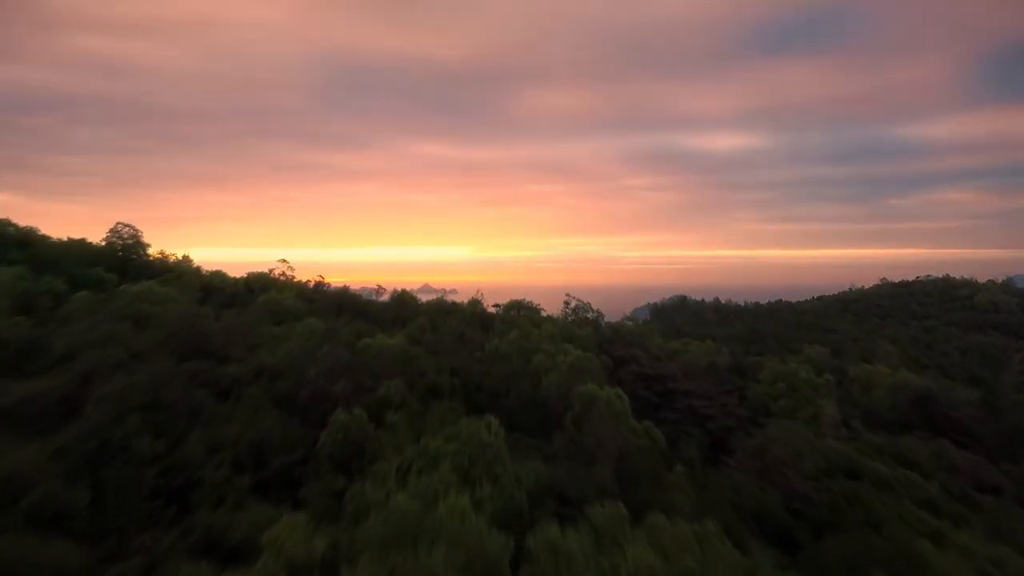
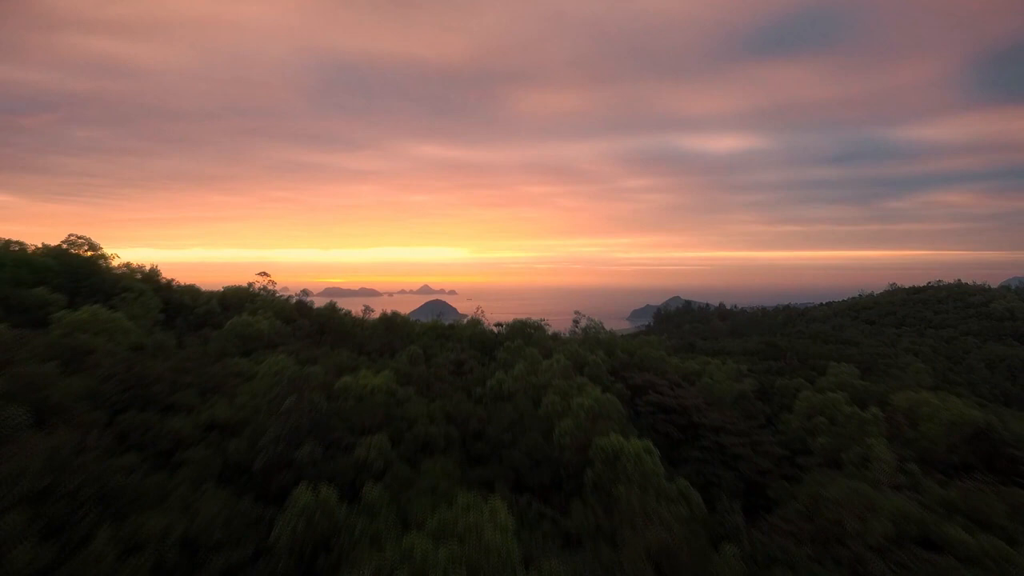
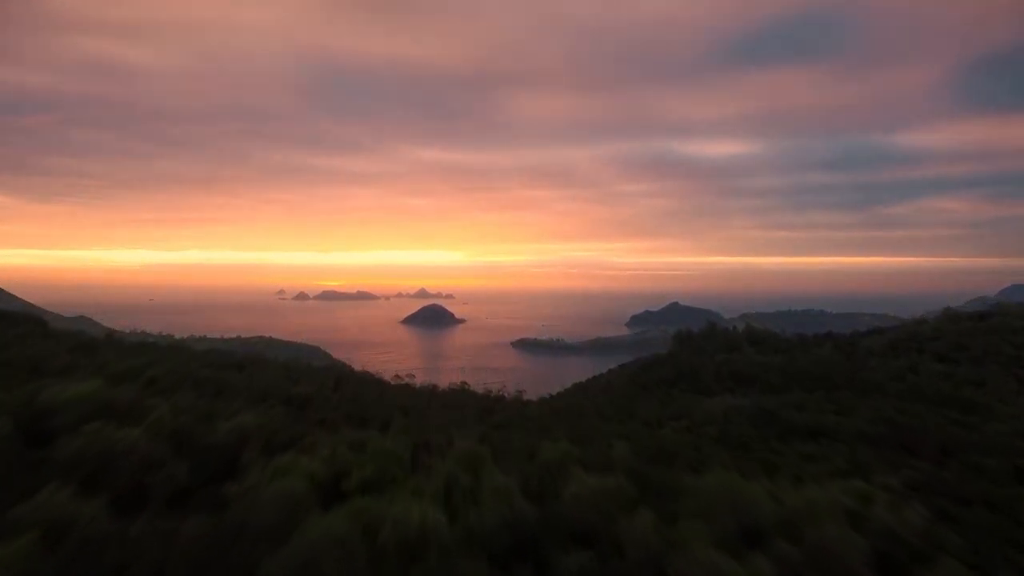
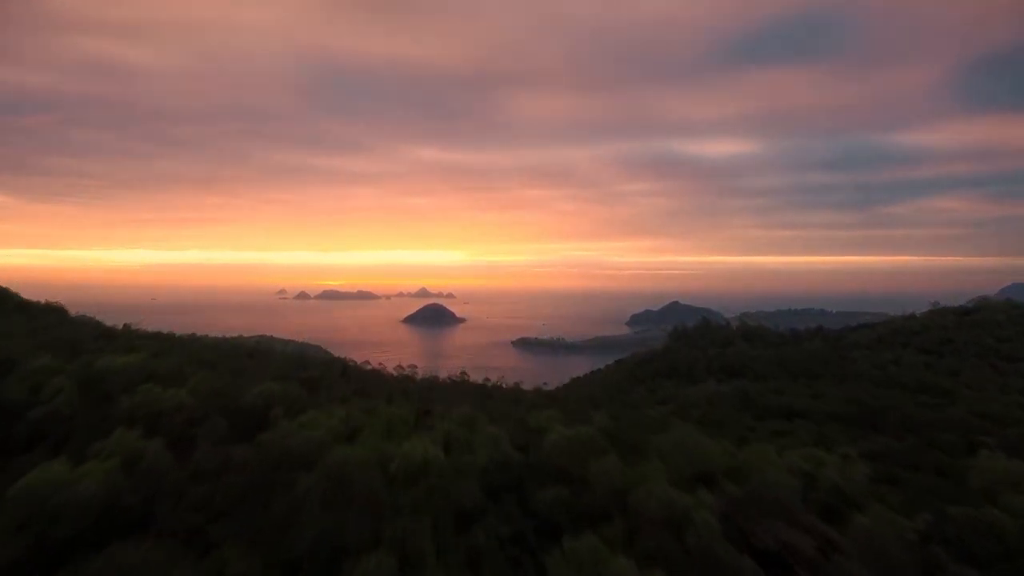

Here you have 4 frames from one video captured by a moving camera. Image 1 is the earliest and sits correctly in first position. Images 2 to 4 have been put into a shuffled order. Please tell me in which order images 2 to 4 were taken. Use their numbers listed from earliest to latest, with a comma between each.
2, 4, 3
